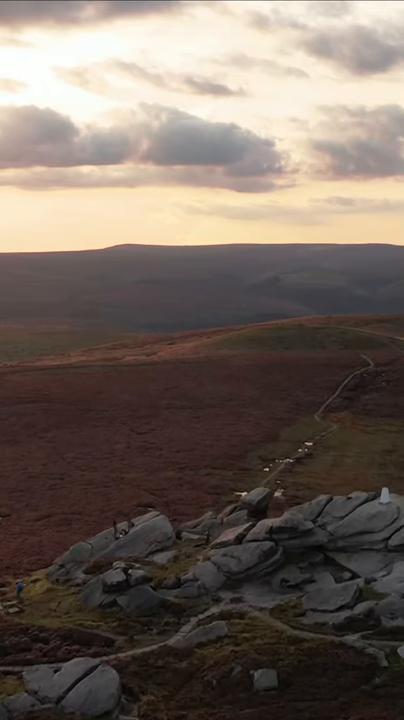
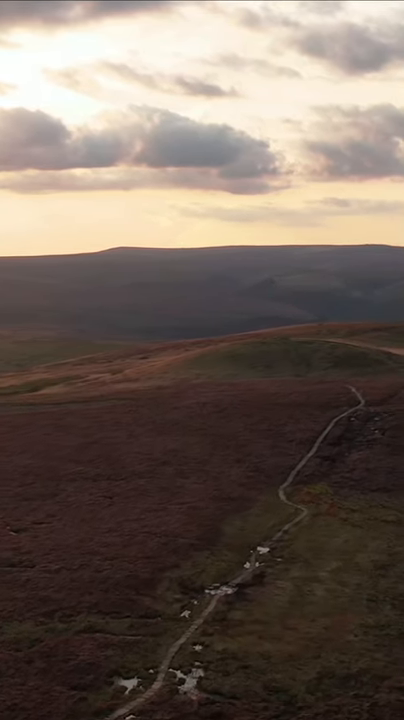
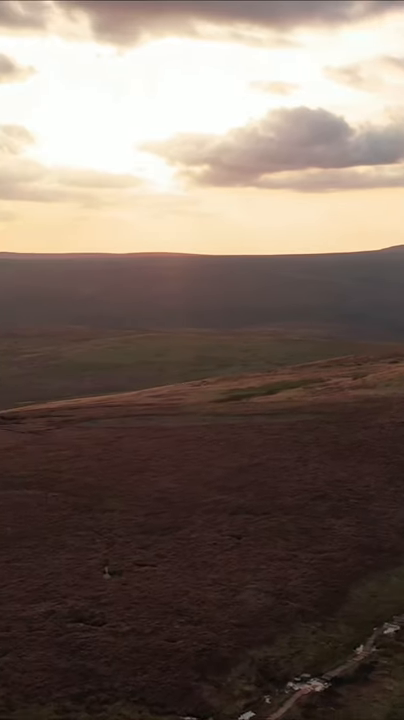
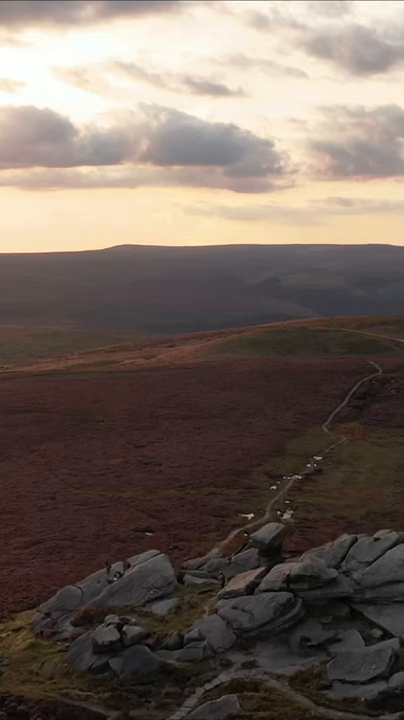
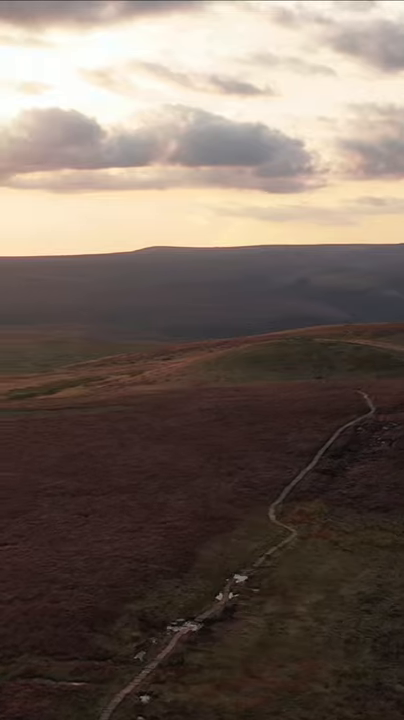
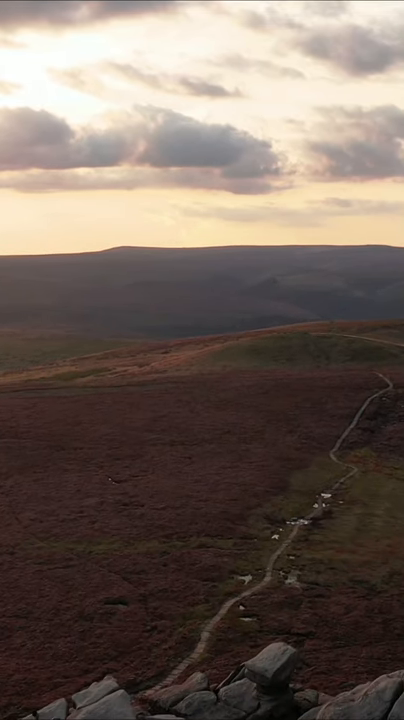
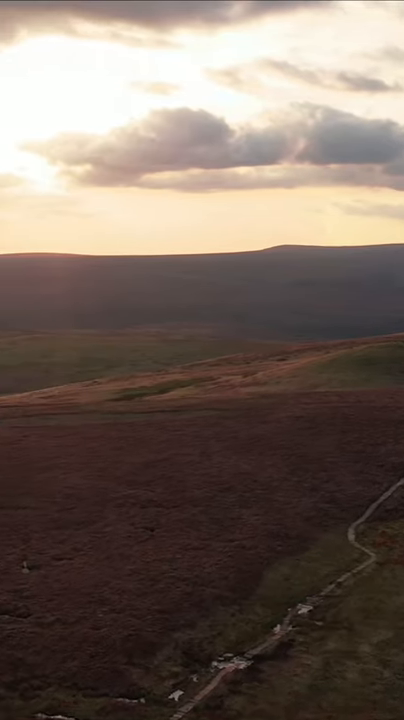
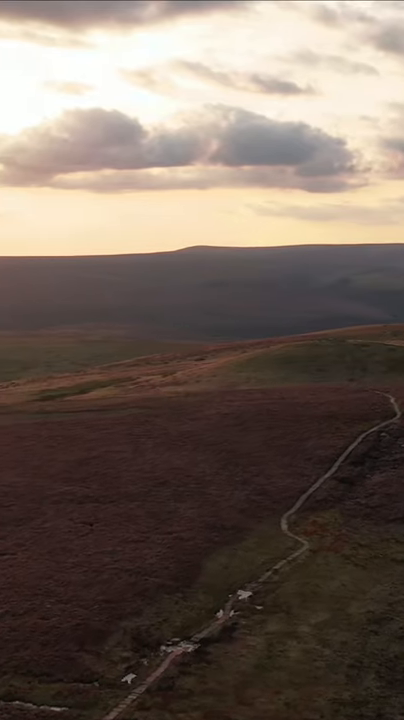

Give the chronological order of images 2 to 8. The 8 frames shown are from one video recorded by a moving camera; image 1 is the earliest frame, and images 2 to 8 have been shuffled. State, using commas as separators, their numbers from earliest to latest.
4, 6, 2, 5, 8, 7, 3
